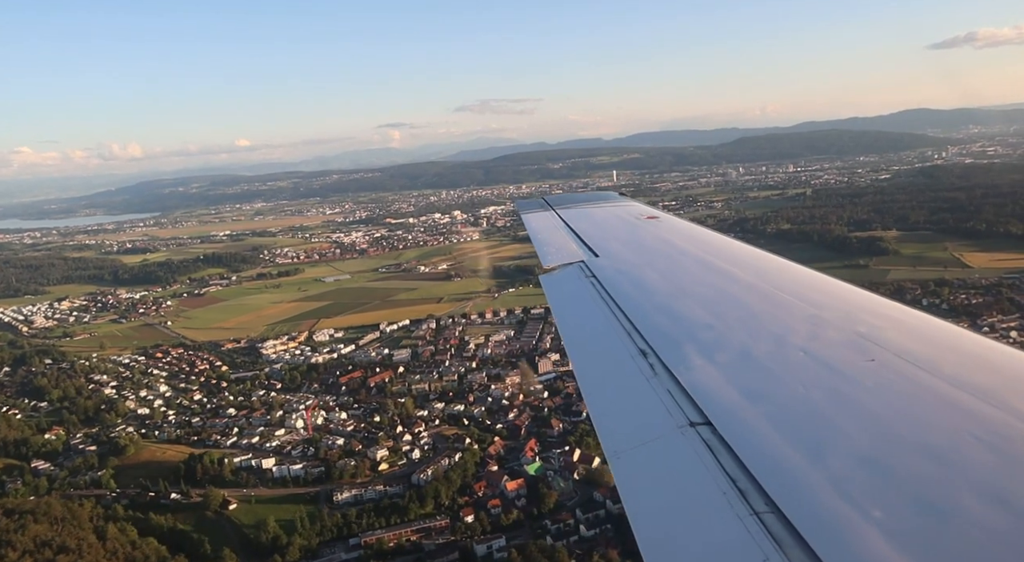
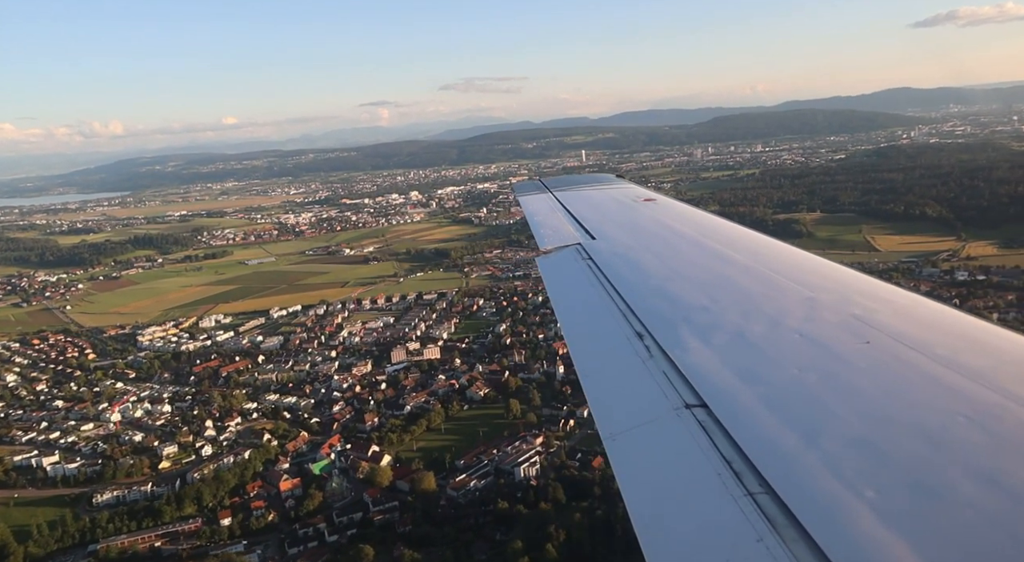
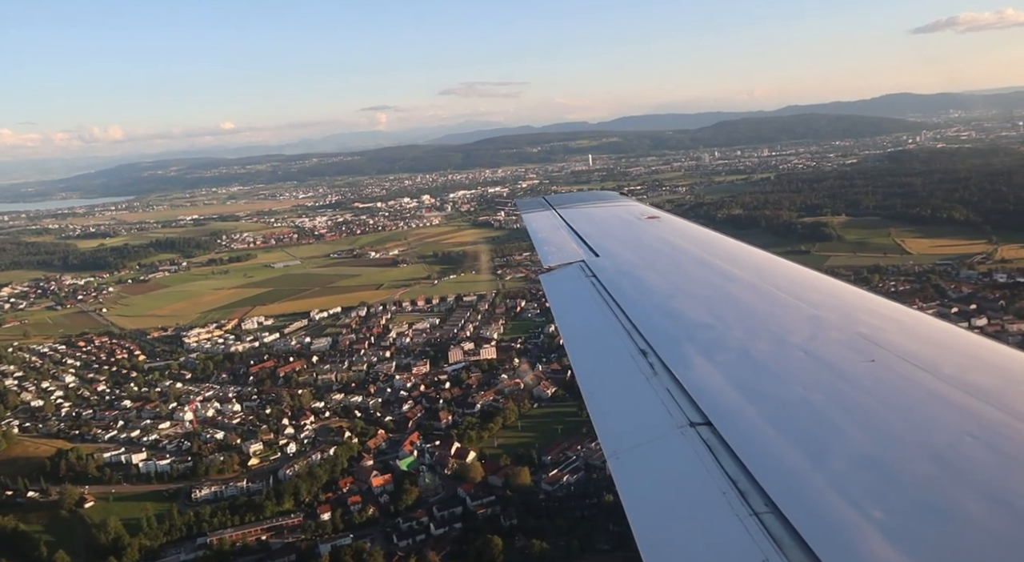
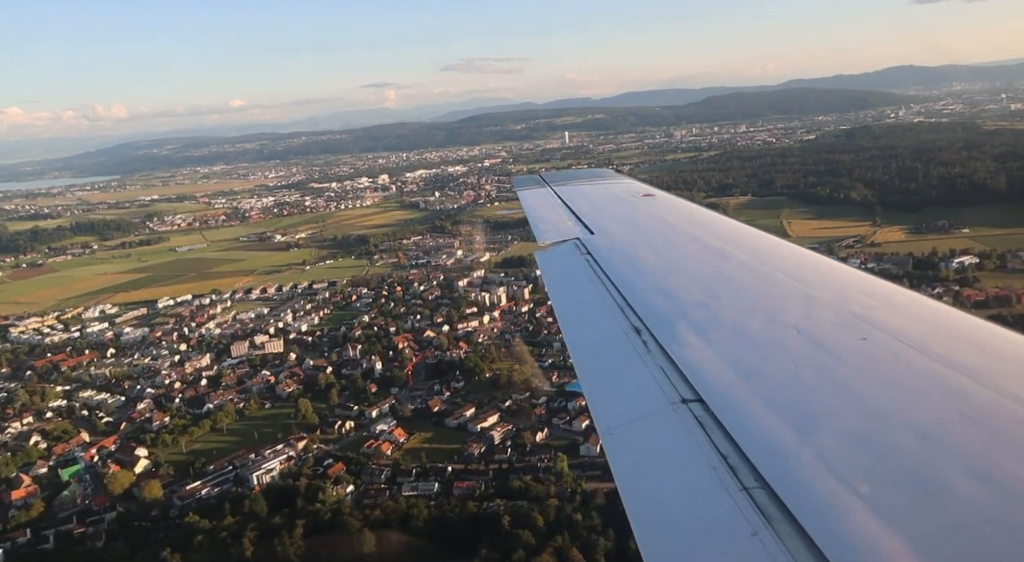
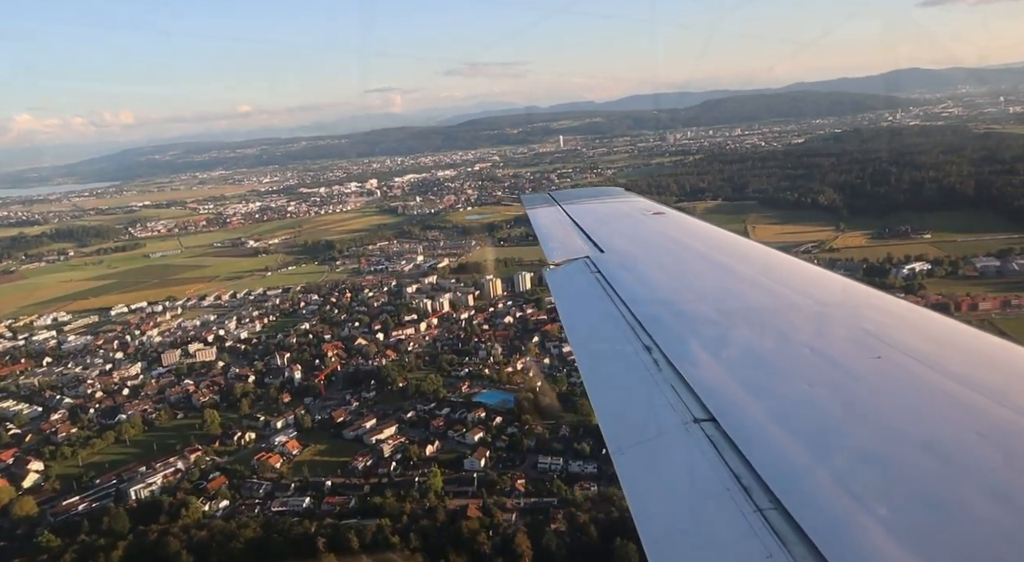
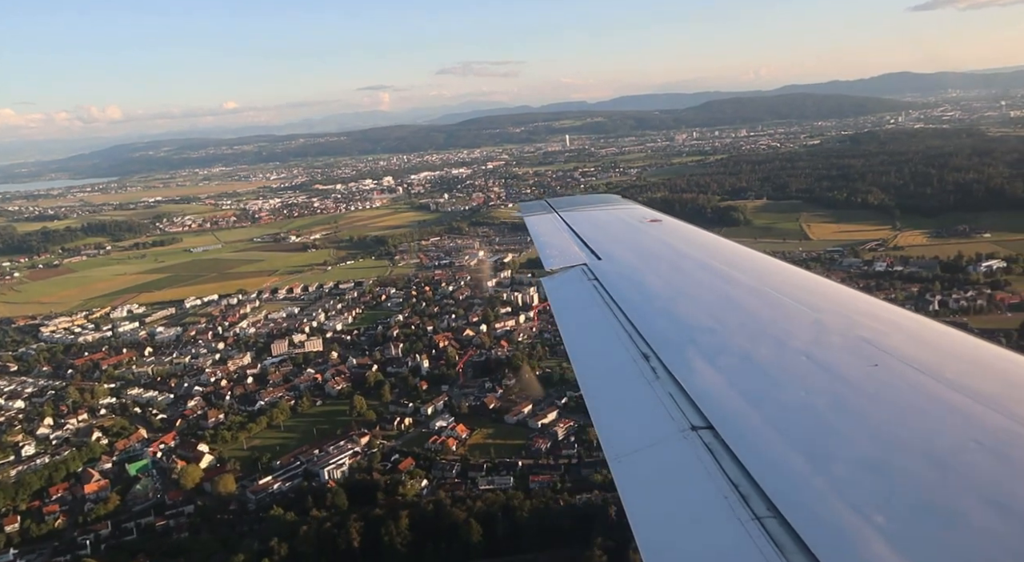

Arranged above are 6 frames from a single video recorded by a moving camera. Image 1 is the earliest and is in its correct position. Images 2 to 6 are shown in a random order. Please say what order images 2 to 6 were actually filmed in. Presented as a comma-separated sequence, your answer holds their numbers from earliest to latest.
3, 2, 6, 4, 5
